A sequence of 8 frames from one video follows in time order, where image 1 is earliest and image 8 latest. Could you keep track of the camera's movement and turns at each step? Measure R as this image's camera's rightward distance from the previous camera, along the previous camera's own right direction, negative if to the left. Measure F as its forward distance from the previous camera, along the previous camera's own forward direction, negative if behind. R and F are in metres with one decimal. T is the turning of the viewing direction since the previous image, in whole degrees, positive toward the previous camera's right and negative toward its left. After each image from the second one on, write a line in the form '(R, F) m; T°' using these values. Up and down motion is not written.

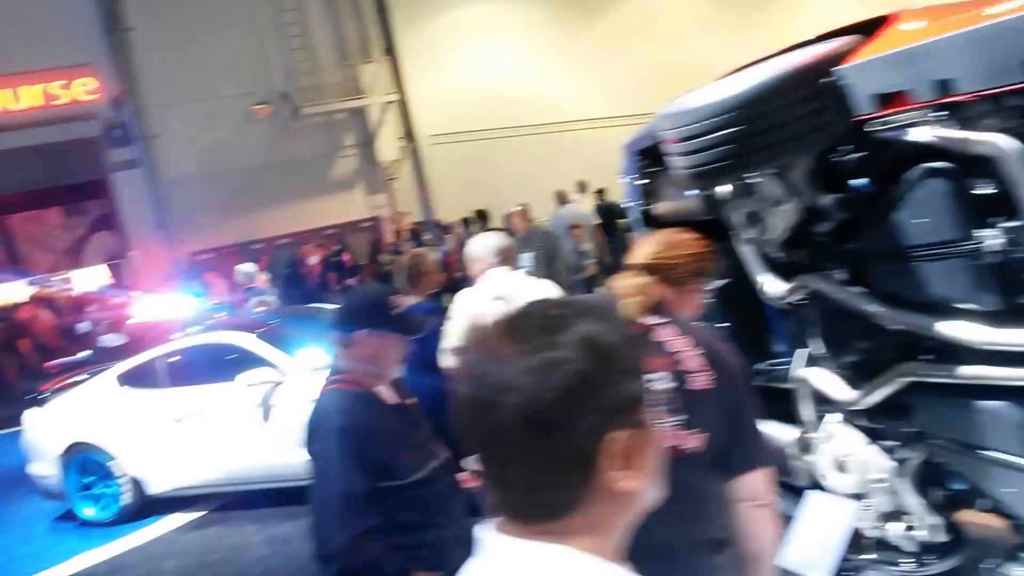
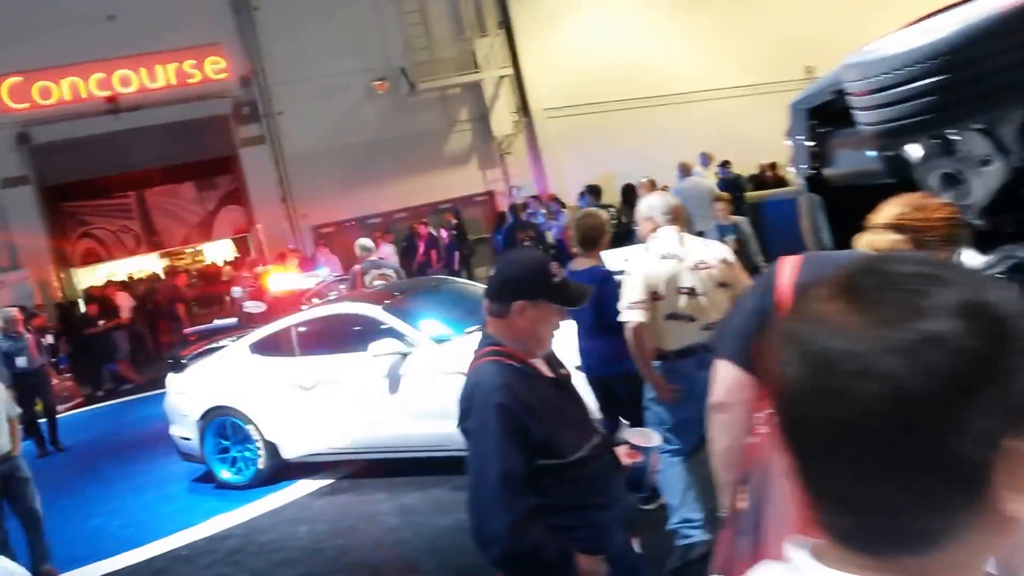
(-0.1, +0.1) m; -7°
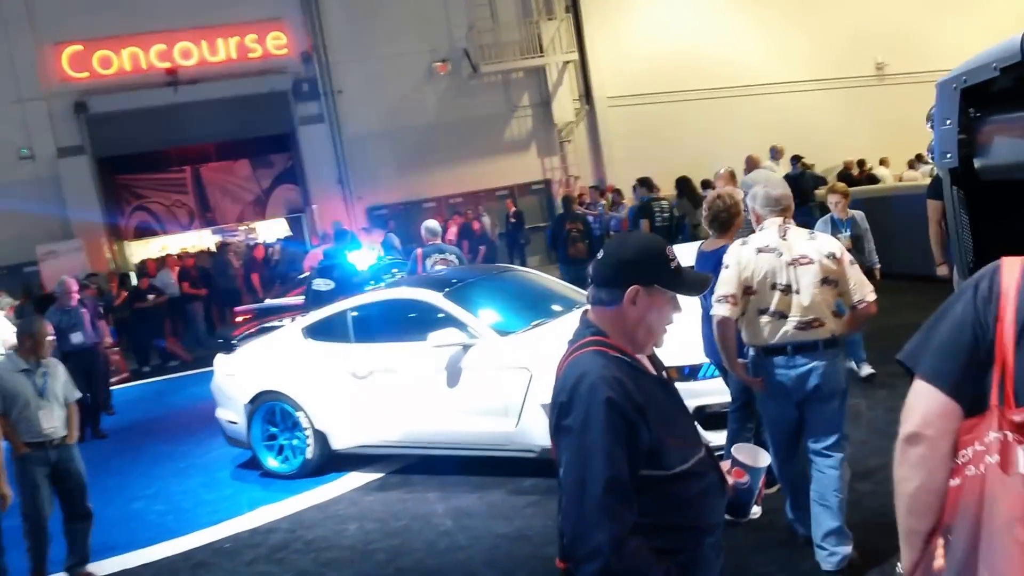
(-0.2, +0.5) m; -3°
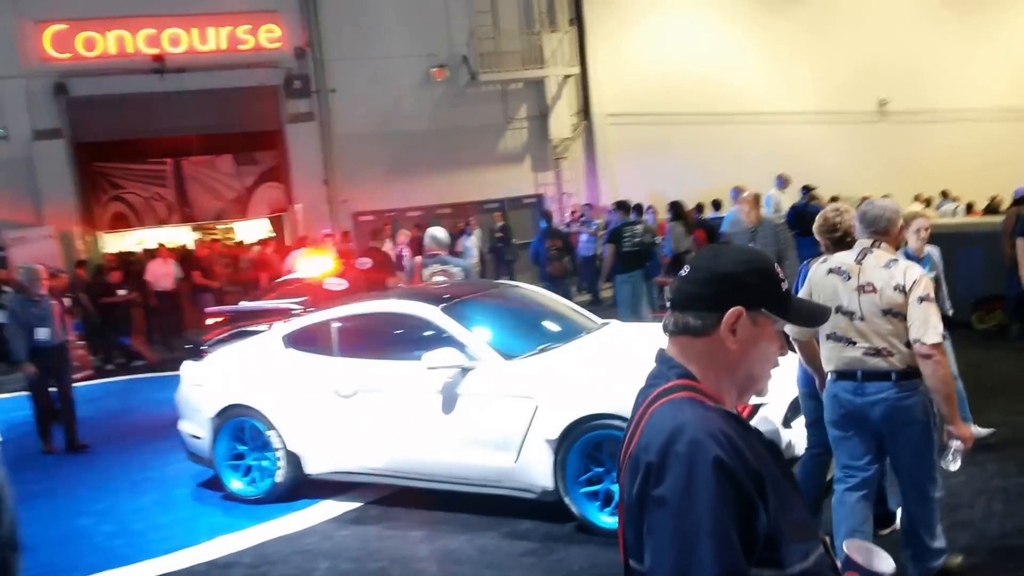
(-0.2, +0.6) m; +1°
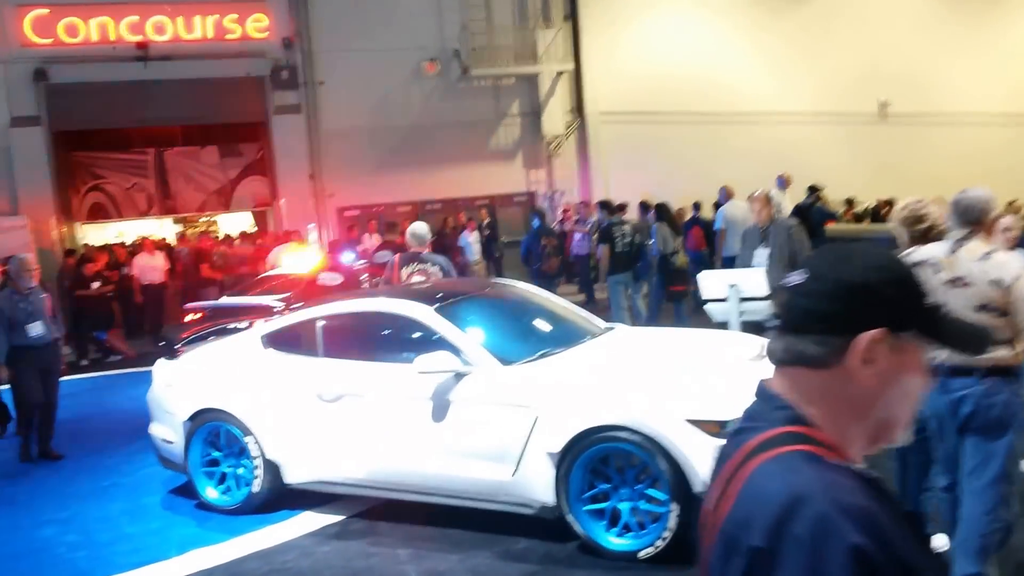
(-0.1, +0.4) m; +1°
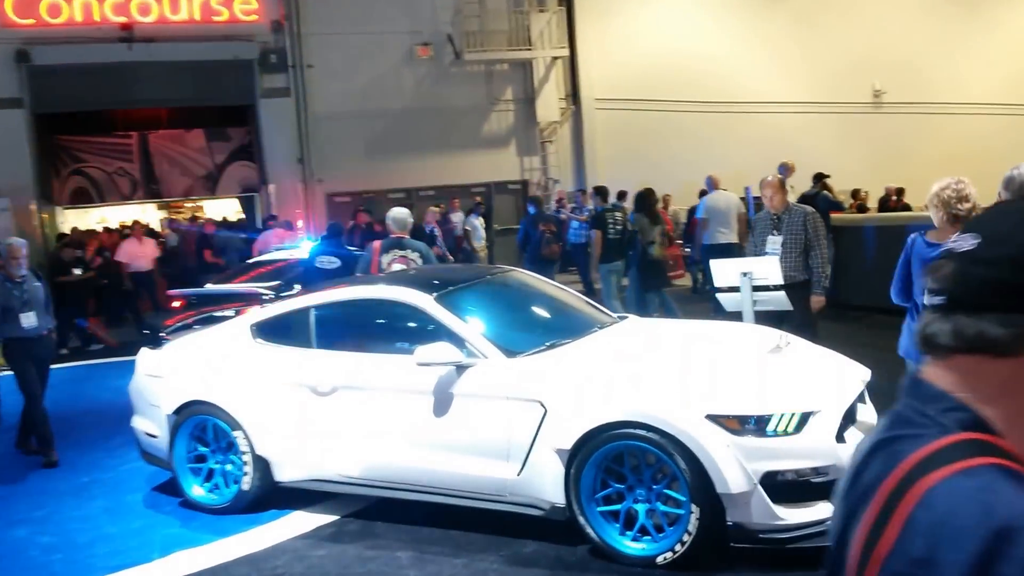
(-0.1, +0.3) m; +1°
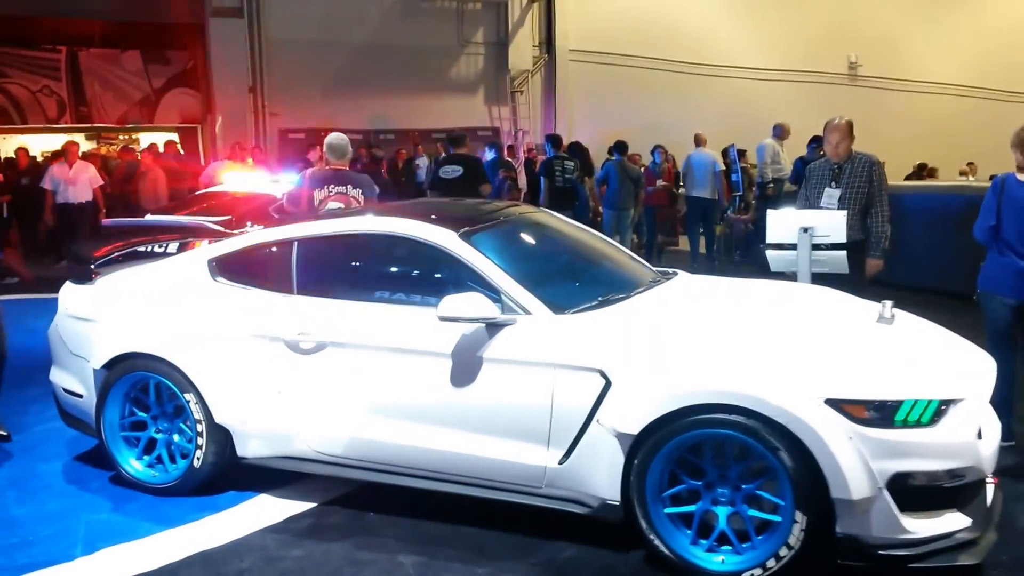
(-0.4, +1.1) m; +4°
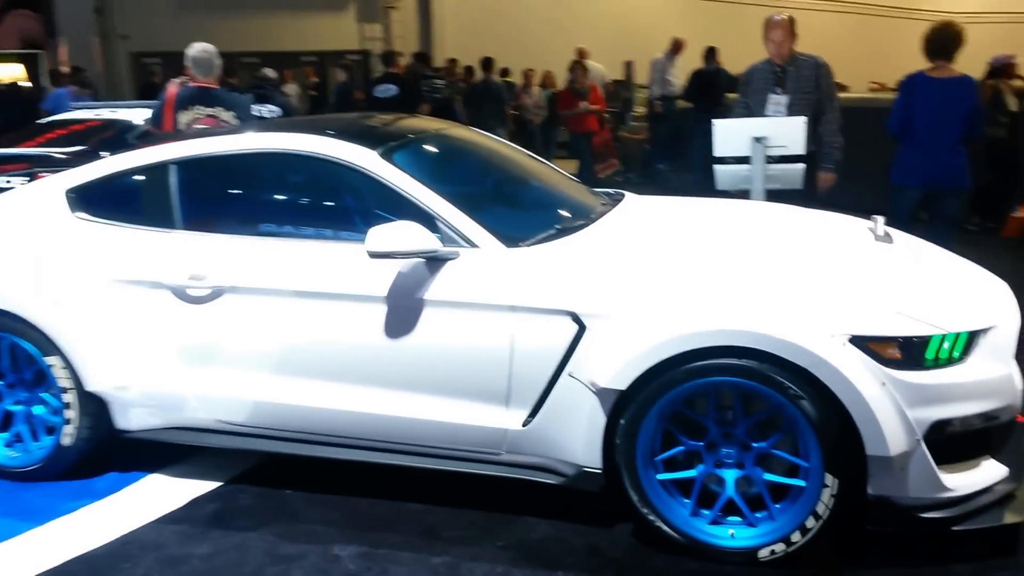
(-0.3, +0.7) m; +8°
